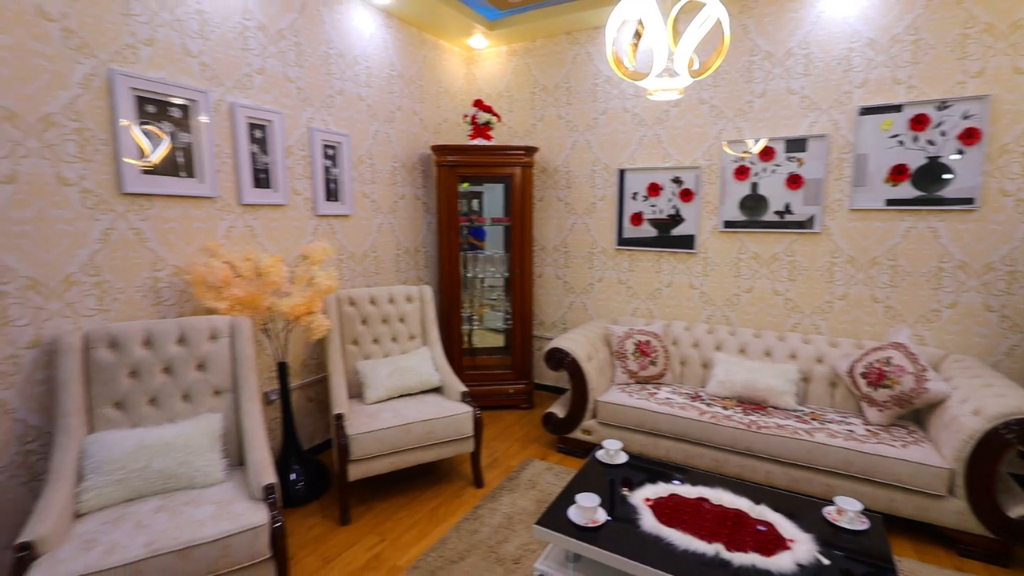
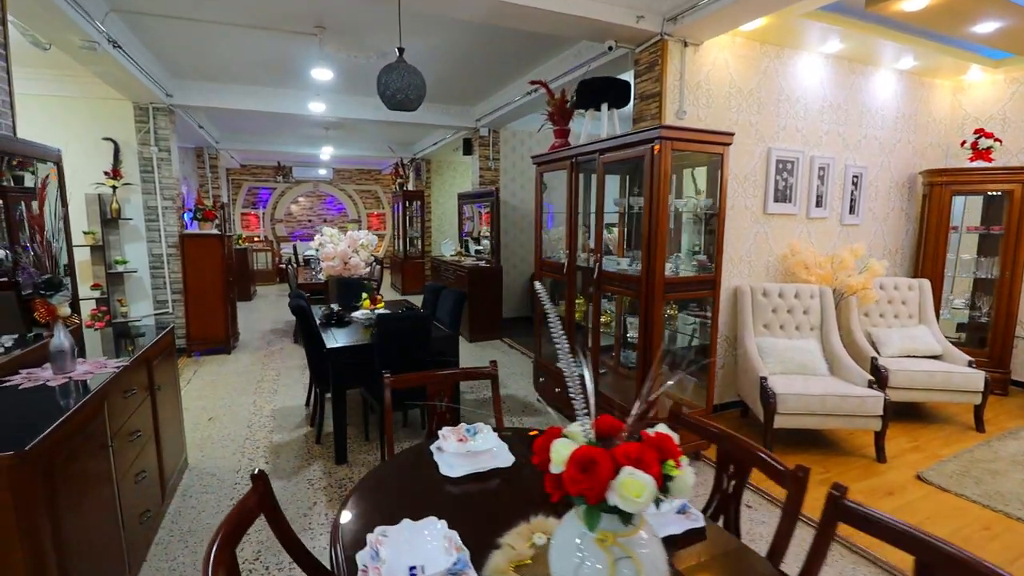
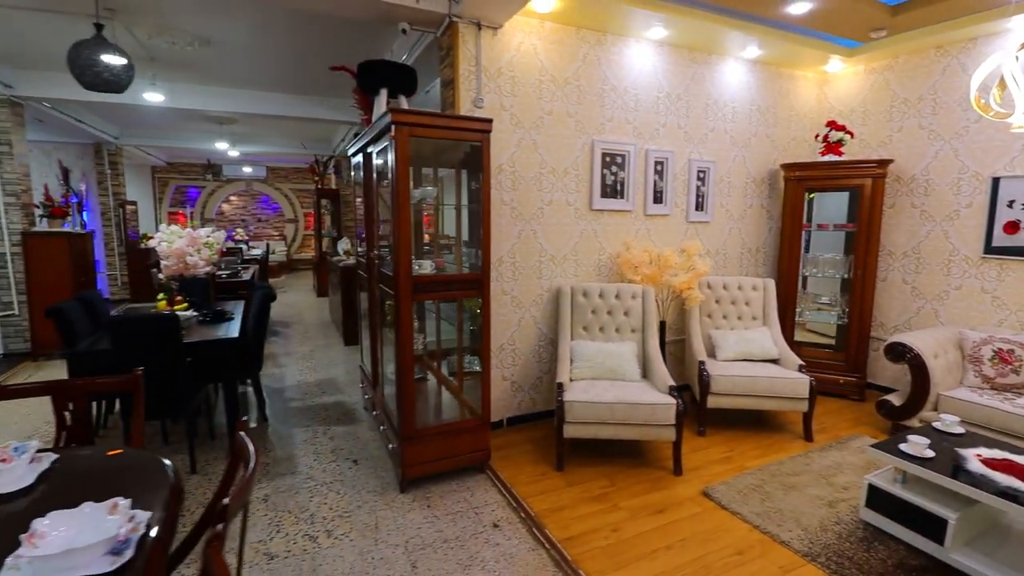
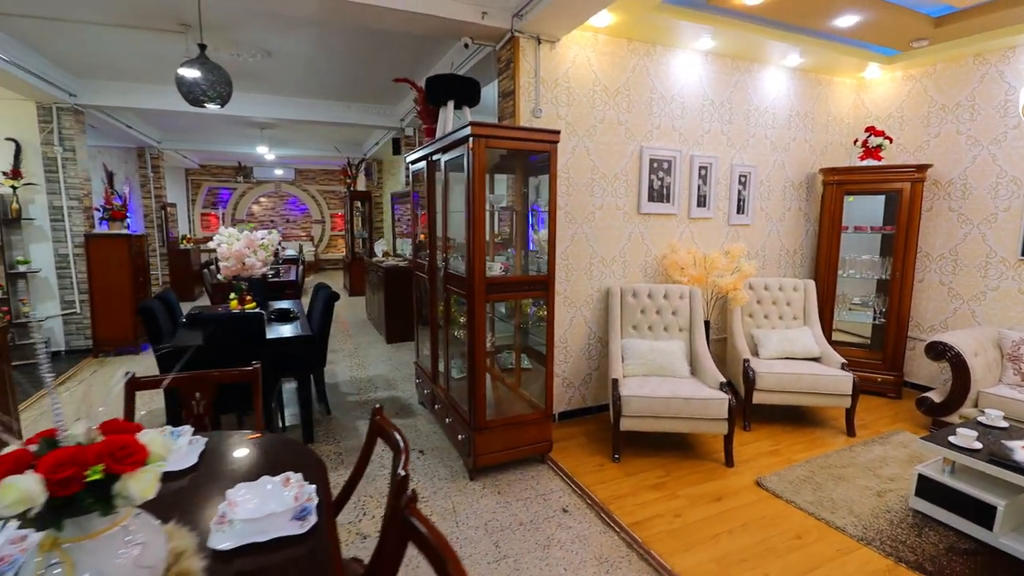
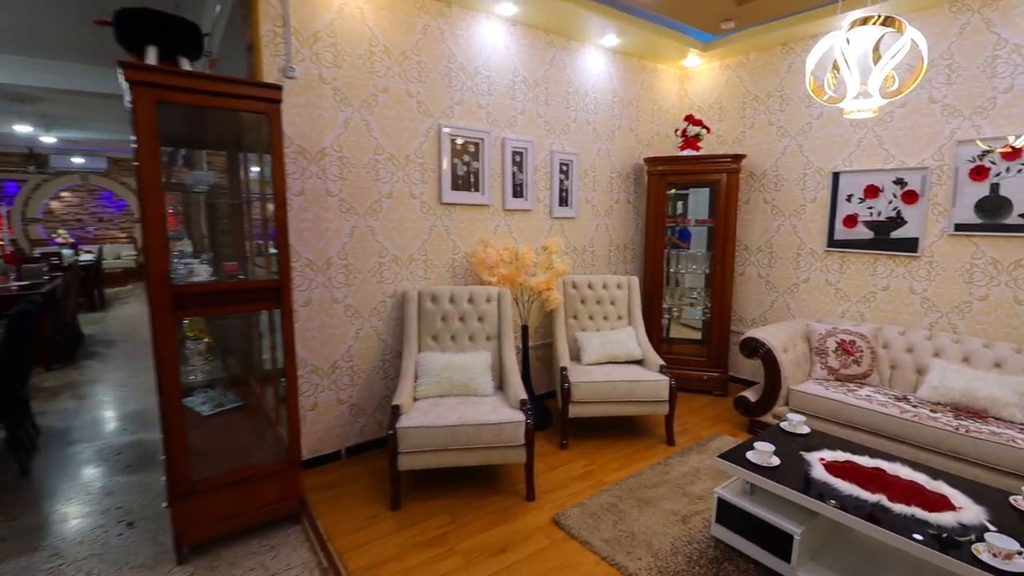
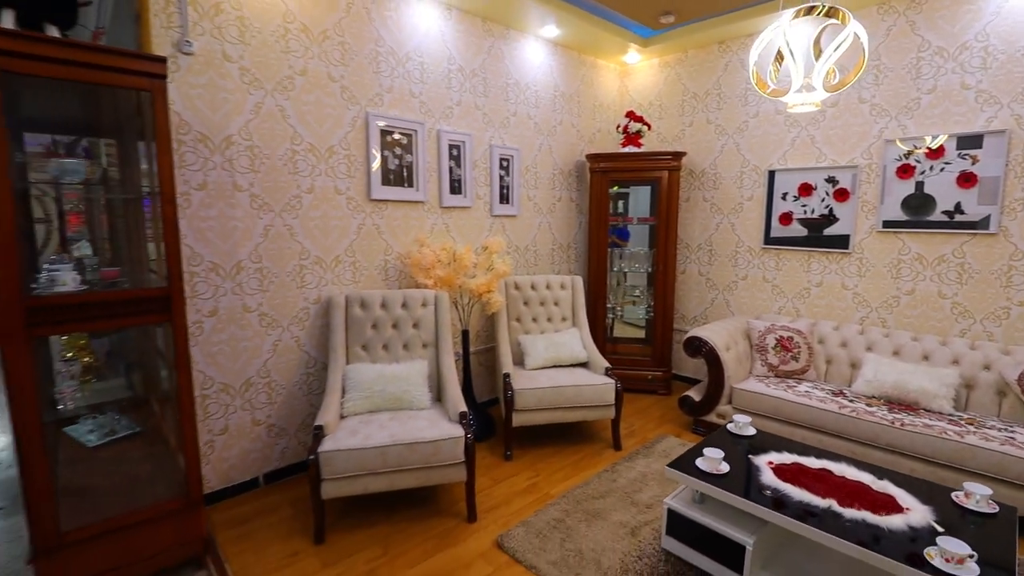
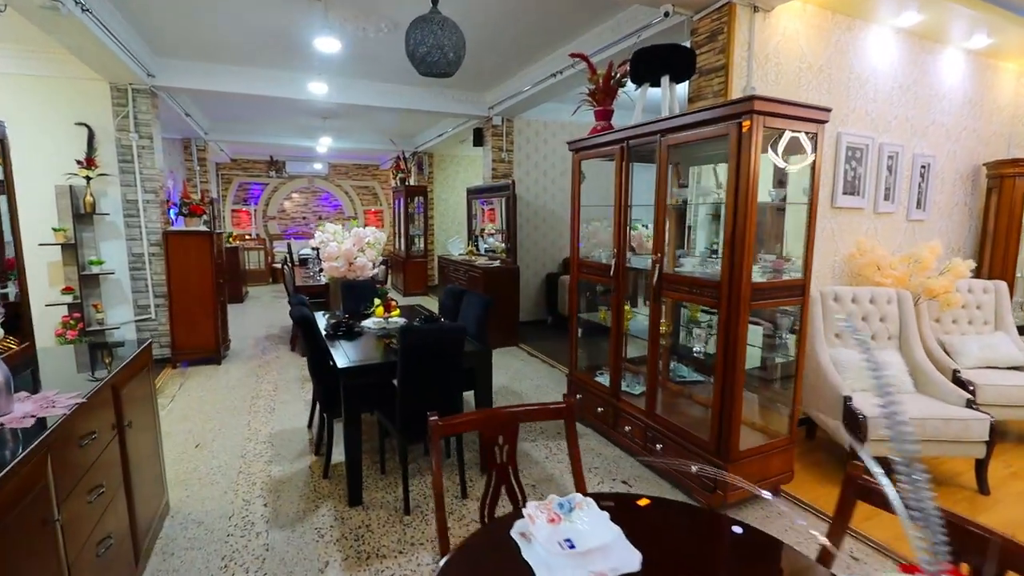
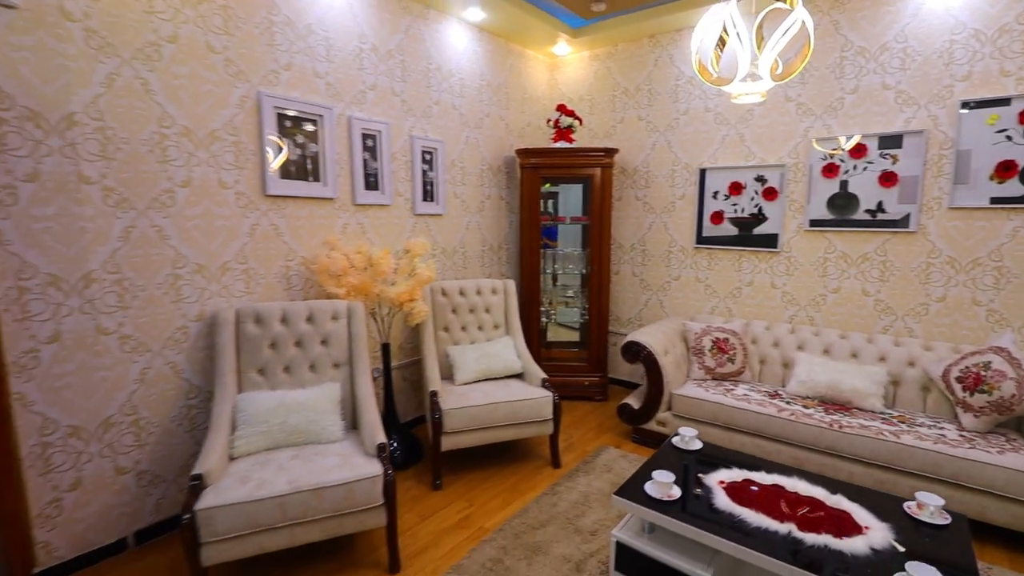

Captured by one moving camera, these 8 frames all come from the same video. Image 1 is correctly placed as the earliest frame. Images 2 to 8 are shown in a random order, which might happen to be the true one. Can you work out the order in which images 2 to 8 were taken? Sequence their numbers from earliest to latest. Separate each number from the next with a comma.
8, 6, 5, 3, 4, 2, 7
